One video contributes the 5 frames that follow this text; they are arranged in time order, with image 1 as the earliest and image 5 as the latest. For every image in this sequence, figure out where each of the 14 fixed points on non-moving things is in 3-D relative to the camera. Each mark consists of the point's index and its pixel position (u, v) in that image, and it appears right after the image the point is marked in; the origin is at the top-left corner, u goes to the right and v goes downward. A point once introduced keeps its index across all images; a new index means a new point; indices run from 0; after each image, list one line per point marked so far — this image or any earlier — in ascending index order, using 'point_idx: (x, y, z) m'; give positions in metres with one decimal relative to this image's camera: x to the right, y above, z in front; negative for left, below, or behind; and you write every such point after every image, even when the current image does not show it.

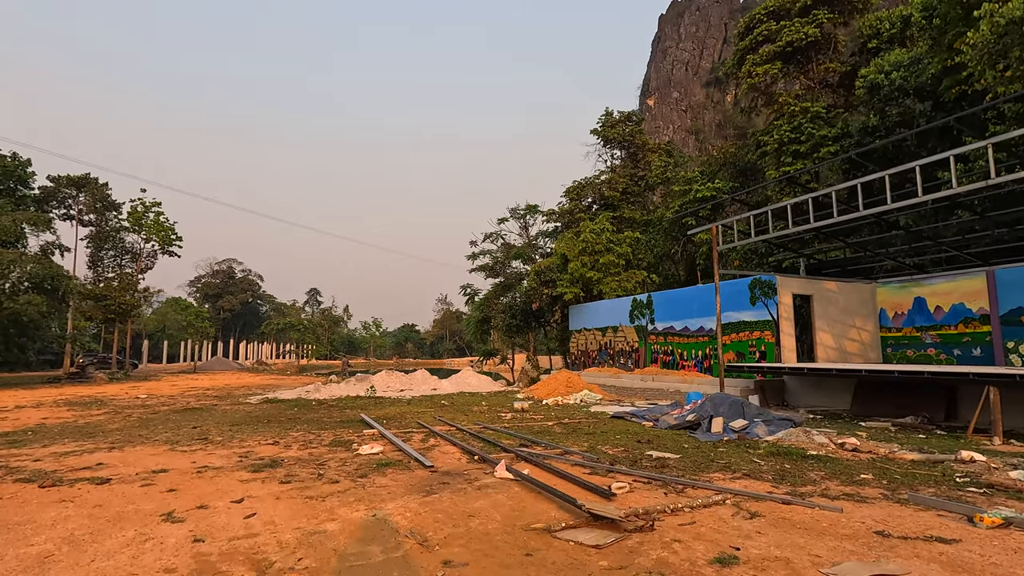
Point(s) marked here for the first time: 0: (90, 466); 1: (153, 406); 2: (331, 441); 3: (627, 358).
0: (-4.9, -2.1, +6.2) m
1: (-9.6, -3.1, +14.3) m
2: (-2.6, -2.3, +7.9) m
3: (+3.9, -2.3, +17.9) m
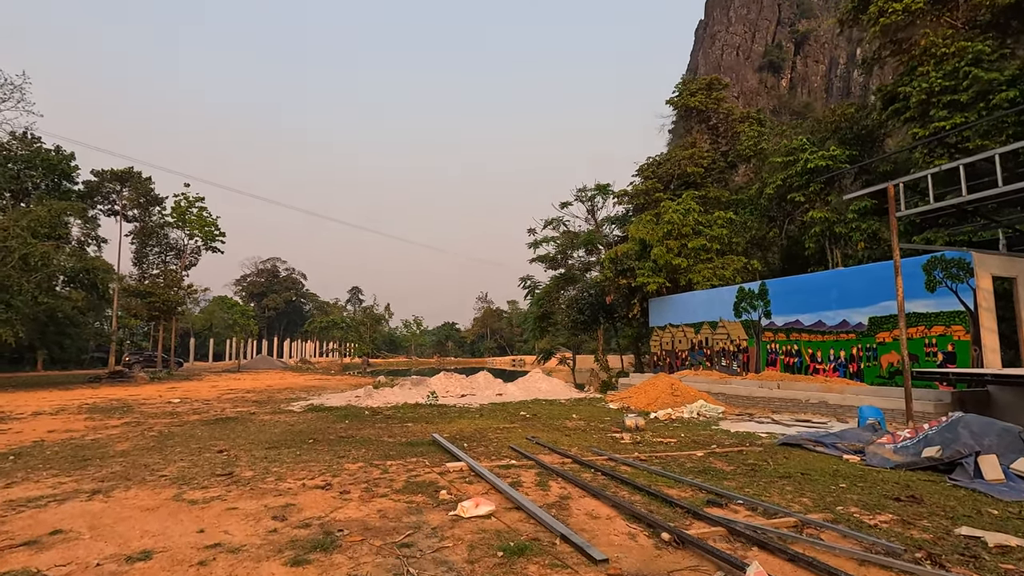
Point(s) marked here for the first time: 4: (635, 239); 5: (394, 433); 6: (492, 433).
0: (-3.4, -1.8, +3.9) m
1: (-7.6, -2.9, +12.3) m
2: (-1.0, -2.0, +5.4) m
3: (+6.1, -2.0, +15.0) m
4: (+4.3, +1.7, +18.7) m
5: (-2.0, -2.4, +9.0) m
6: (-0.3, -2.4, +8.7) m
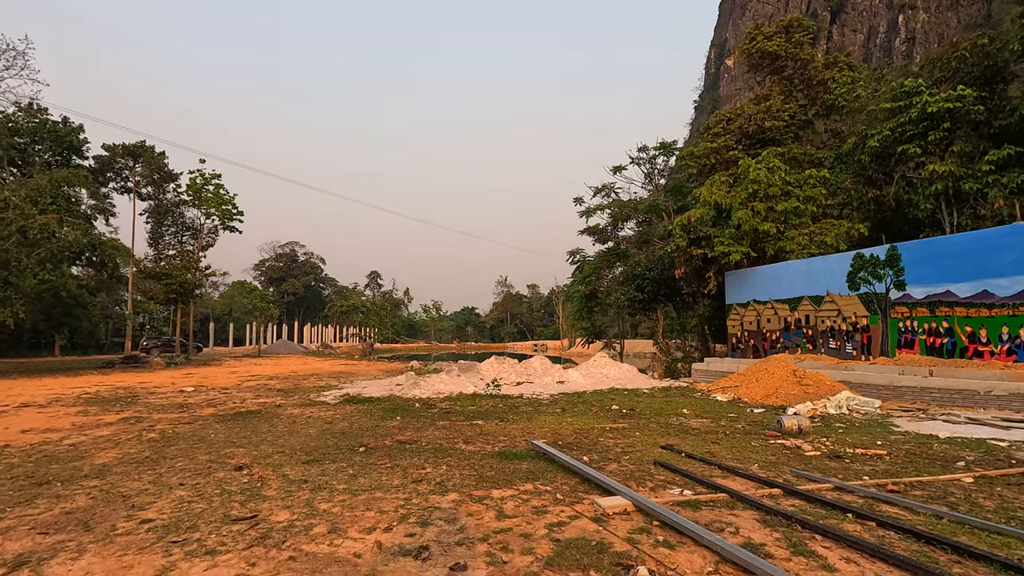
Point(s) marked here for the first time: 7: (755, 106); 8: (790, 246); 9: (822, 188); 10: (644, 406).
0: (-2.1, -1.4, +1.6) m
1: (-6.0, -2.2, +10.2) m
2: (+0.3, -1.5, +3.1) m
3: (+7.7, -1.2, +12.5) m
4: (+6.0, +2.6, +16.2) m
5: (-0.5, -1.9, +6.7) m
6: (+1.1, -1.8, +6.4) m
7: (+8.4, +6.4, +18.6) m
8: (+7.6, +1.1, +14.7) m
9: (+9.2, +2.9, +16.0) m
10: (+2.2, -2.0, +9.0) m
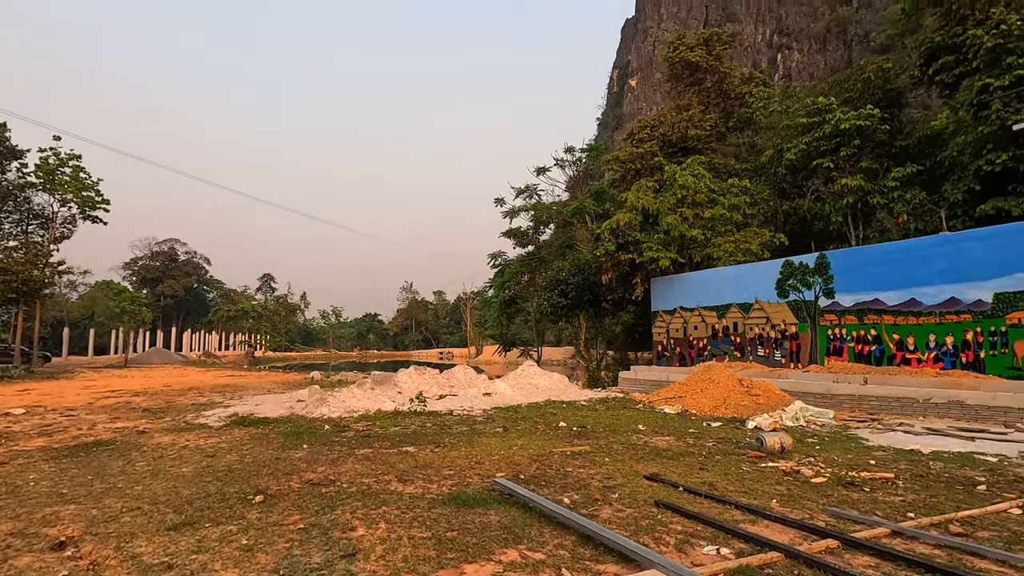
0: (-1.8, -1.2, 0.0) m
1: (-7.1, -2.1, +7.7) m
2: (+0.4, -1.4, +1.9) m
3: (+6.0, -1.4, +12.4) m
4: (+3.7, +2.4, +15.8) m
5: (-1.1, -1.8, +5.3) m
6: (+0.6, -1.8, +5.3) m
7: (+5.8, +6.1, +18.7) m
8: (+5.6, +0.9, +14.6) m
9: (+7.0, +2.7, +16.2) m
10: (+1.2, -2.0, +8.1) m
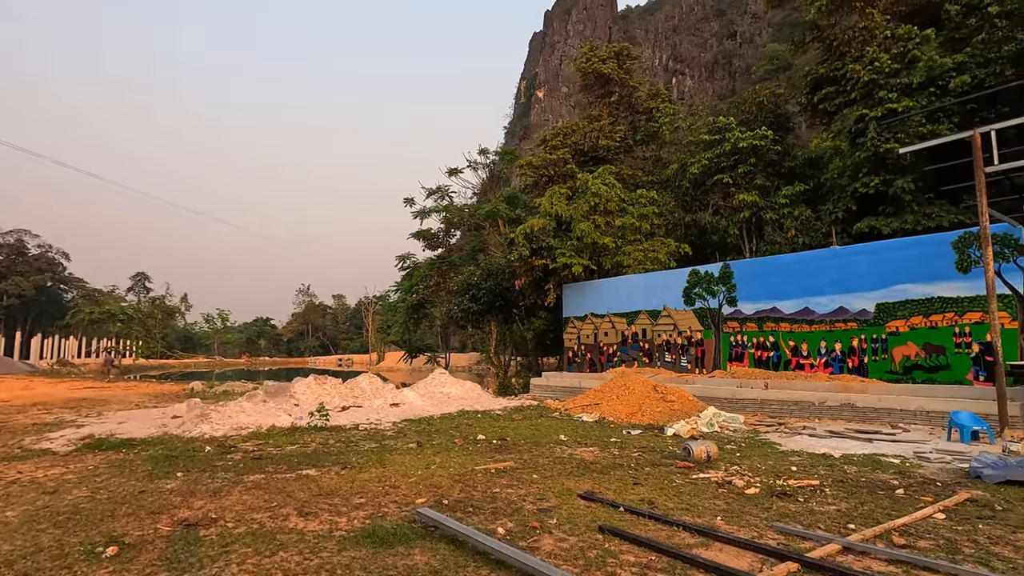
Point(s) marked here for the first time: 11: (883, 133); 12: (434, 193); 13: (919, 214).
0: (-1.5, -1.2, -0.8) m
1: (-8.1, -2.0, +5.8) m
2: (+0.3, -1.4, +1.4) m
3: (+4.0, -1.6, +12.8) m
4: (+1.2, +2.2, +15.8) m
5: (-1.8, -1.8, +4.5) m
6: (-0.1, -1.8, +4.8) m
7: (+2.7, +5.8, +19.0) m
8: (+3.2, +0.7, +14.9) m
9: (+4.3, +2.5, +16.7) m
10: (0.0, -2.1, +7.6) m
11: (+9.1, +3.8, +13.3) m
12: (-2.8, +3.5, +19.5) m
13: (+9.7, +1.8, +12.8) m
